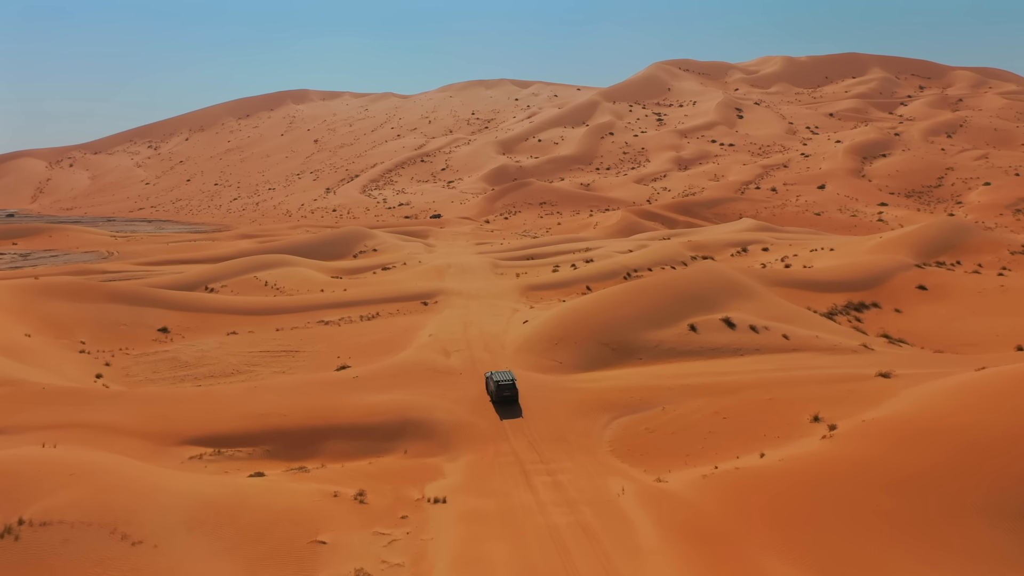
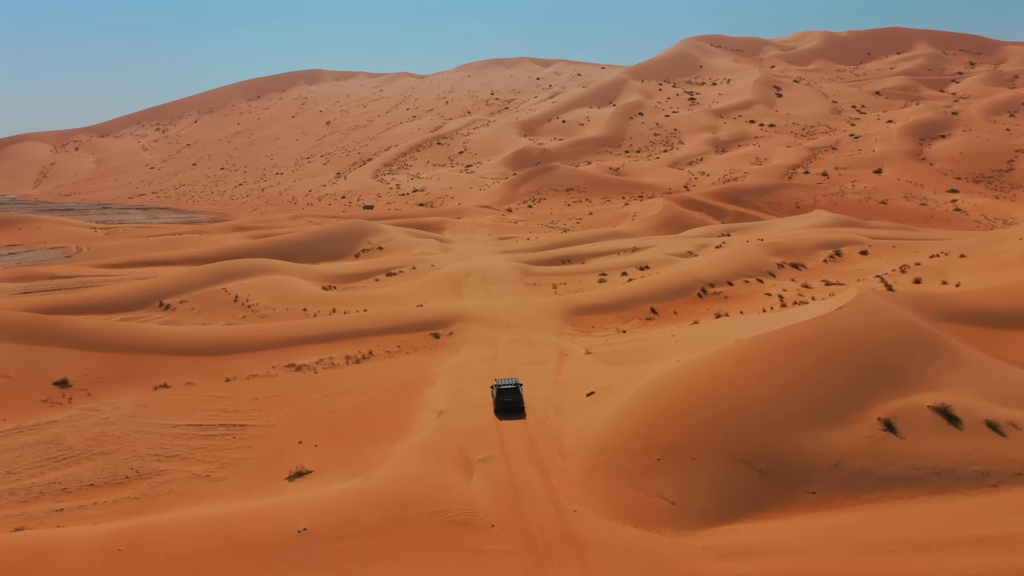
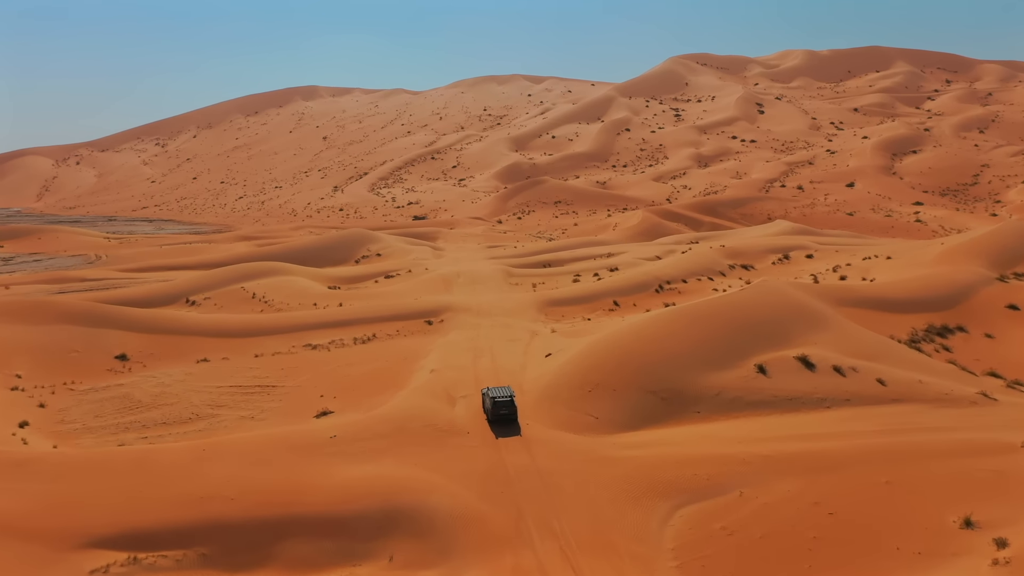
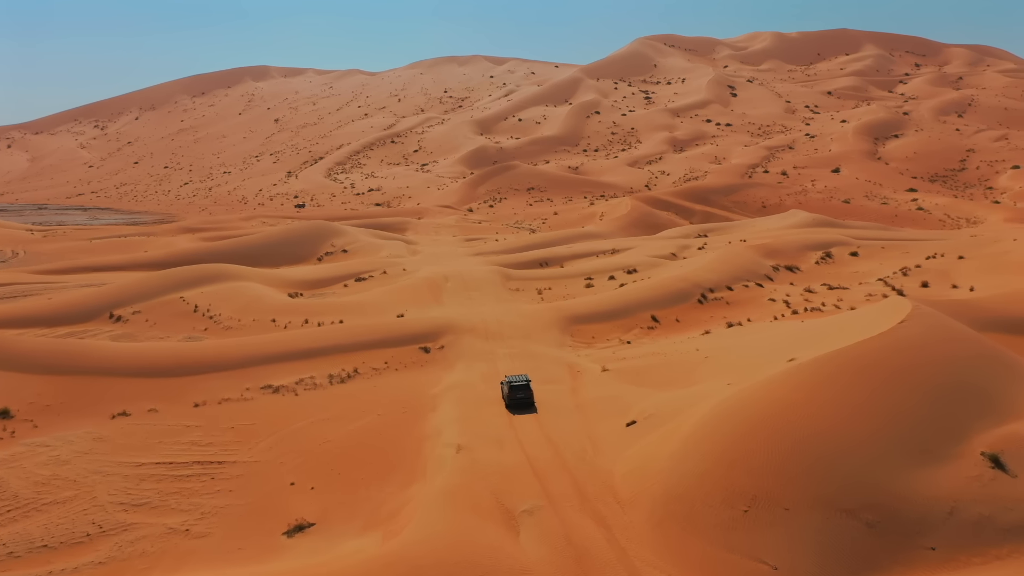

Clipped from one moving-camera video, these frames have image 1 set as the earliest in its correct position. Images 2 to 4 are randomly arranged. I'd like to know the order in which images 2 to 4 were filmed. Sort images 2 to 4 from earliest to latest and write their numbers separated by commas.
3, 2, 4
